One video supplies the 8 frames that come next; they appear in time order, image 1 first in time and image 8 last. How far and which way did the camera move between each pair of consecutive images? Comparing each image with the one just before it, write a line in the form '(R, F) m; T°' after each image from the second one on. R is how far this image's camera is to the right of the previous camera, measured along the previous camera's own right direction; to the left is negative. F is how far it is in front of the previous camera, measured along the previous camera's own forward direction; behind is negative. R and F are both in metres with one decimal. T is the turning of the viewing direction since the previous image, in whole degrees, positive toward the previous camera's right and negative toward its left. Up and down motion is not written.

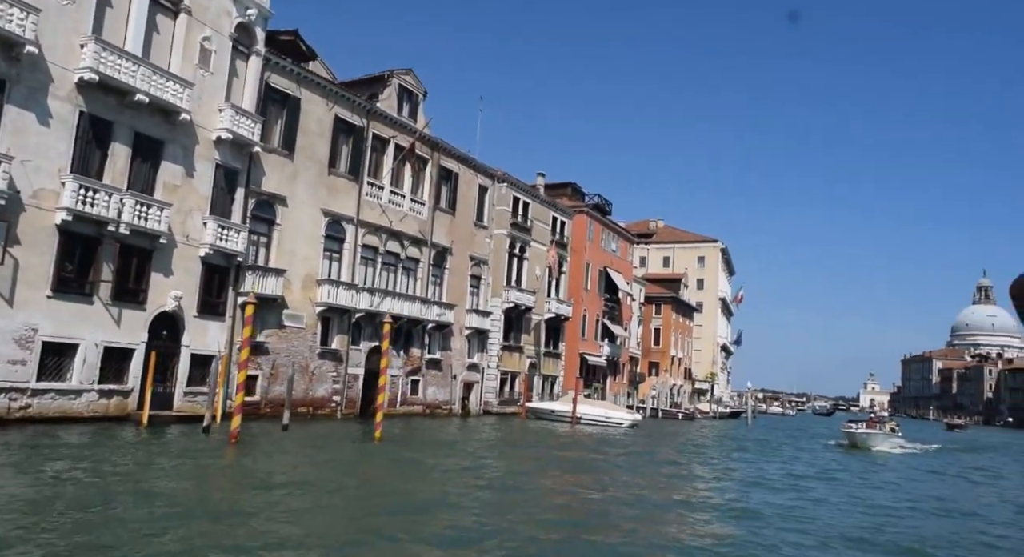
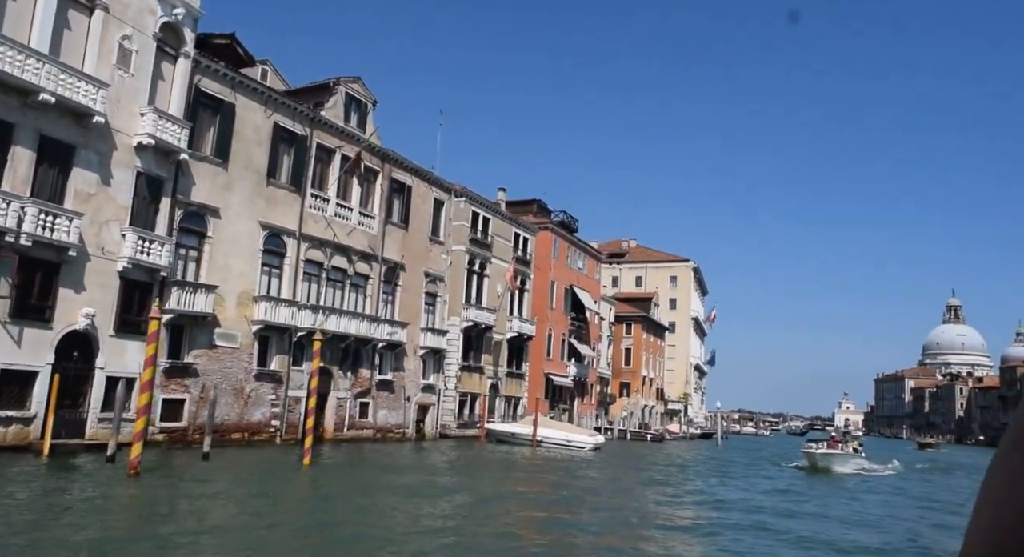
(+0.8, +1.3) m; +2°
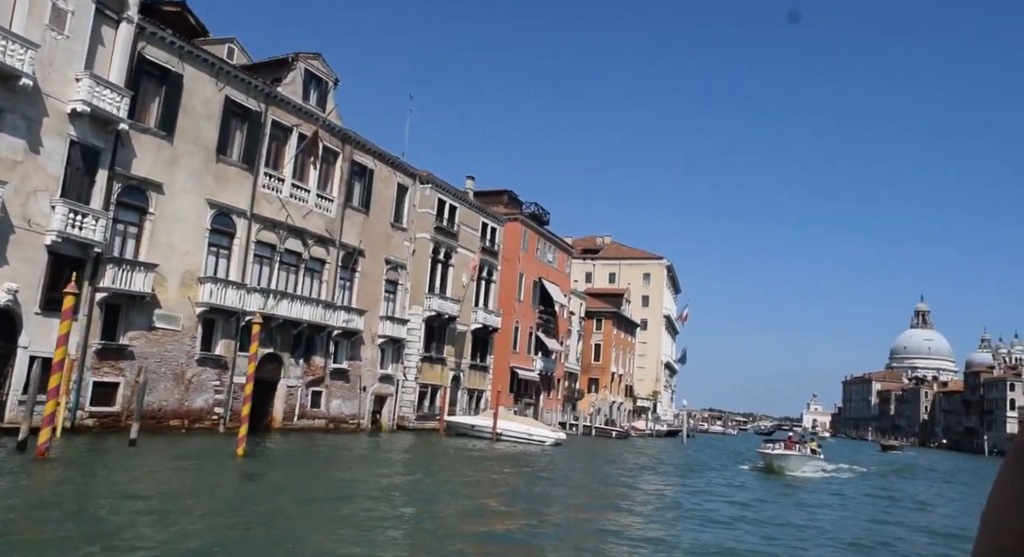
(+0.5, +0.9) m; +2°
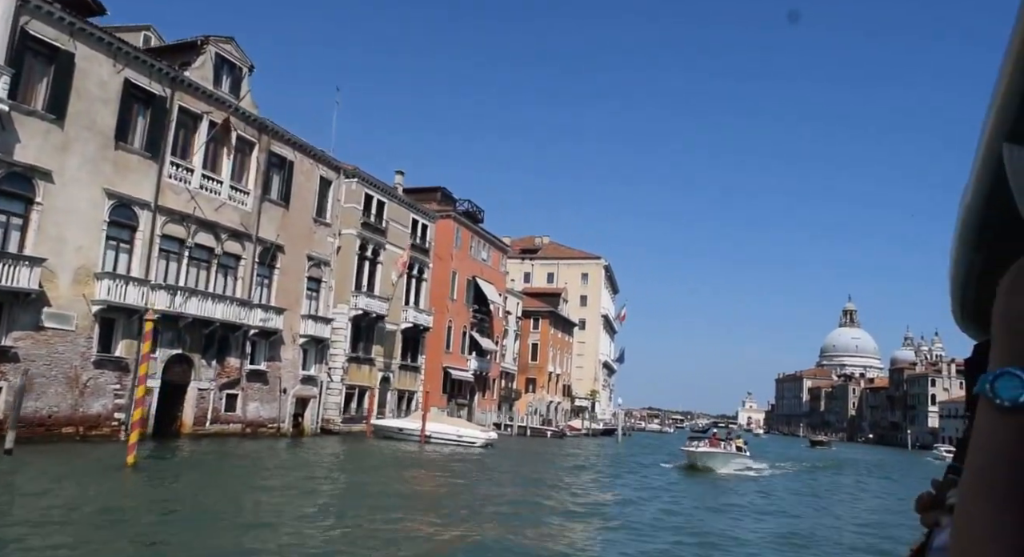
(+0.5, +1.1) m; +4°
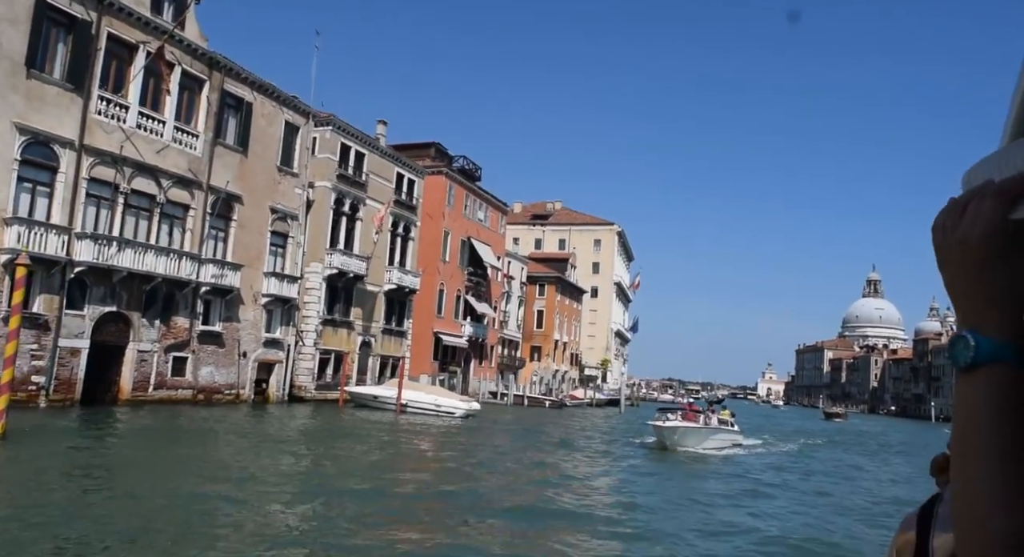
(+1.2, +2.8) m; -1°
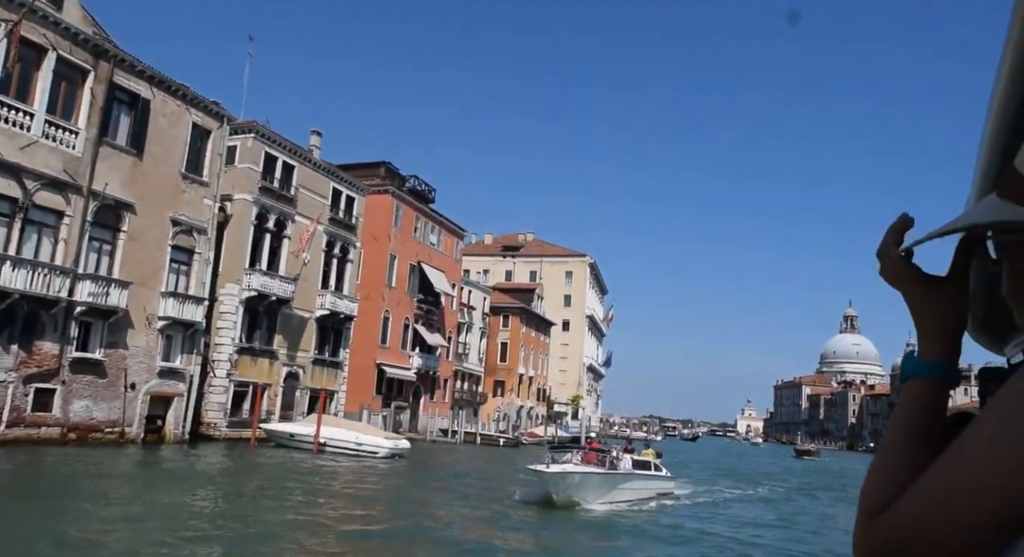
(+1.4, +3.3) m; +1°
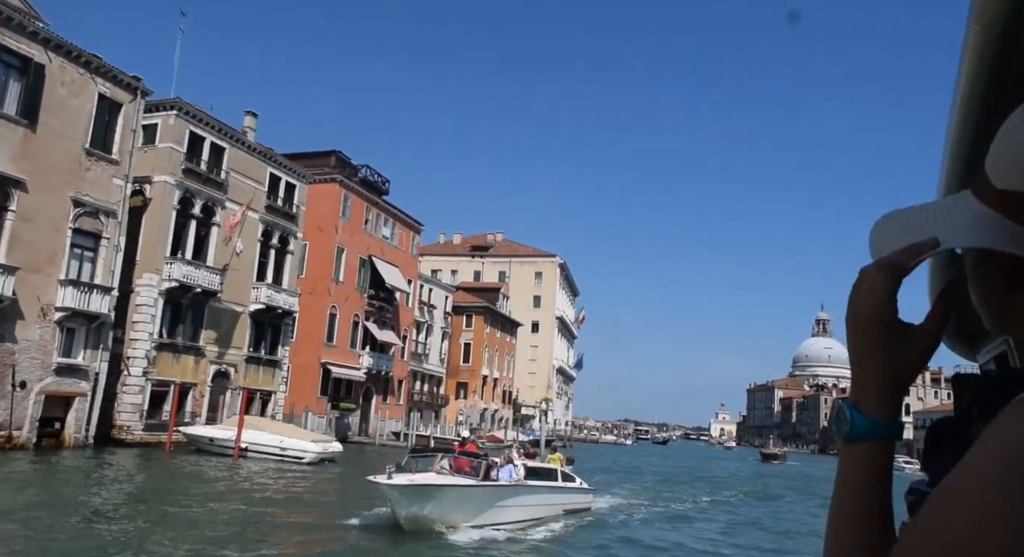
(+0.9, +2.3) m; +2°
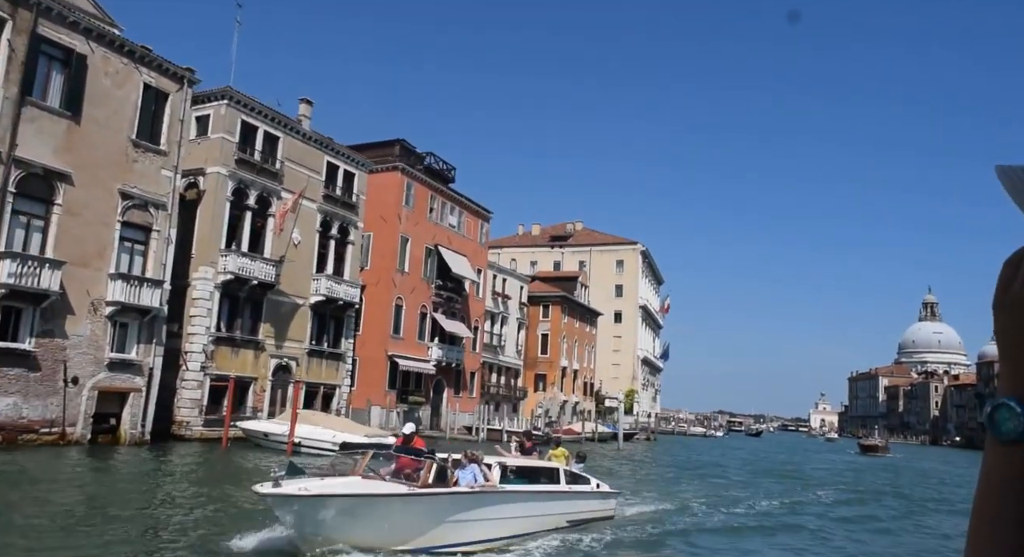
(+0.7, +1.4) m; -6°
